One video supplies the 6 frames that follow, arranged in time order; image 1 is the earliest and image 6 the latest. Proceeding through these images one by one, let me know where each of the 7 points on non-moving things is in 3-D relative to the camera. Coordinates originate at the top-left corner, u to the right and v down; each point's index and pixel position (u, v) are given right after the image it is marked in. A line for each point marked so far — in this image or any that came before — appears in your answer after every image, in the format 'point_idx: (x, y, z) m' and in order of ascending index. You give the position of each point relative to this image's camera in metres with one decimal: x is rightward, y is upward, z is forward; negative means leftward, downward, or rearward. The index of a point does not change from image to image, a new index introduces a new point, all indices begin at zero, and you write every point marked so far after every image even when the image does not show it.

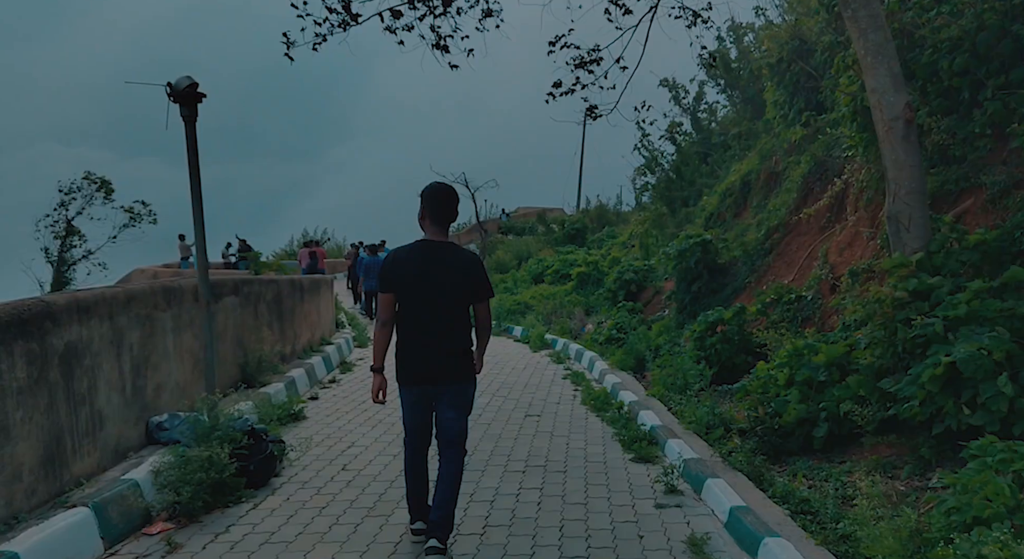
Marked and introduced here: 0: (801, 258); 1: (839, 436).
0: (+3.4, +0.2, +9.2) m
1: (+2.3, -1.1, +5.7) m
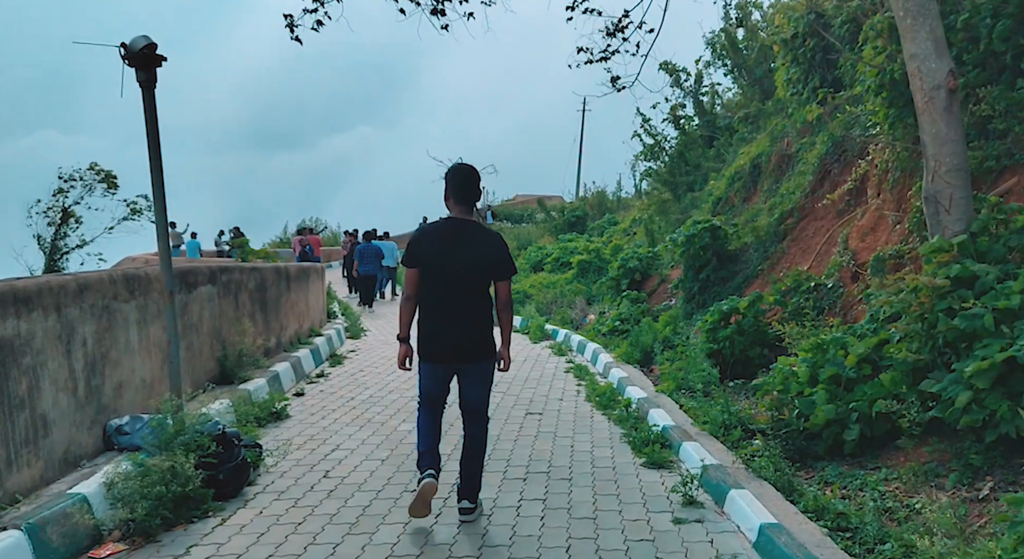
0: (+3.4, +0.4, +8.7) m
1: (+2.3, -1.0, +5.2) m
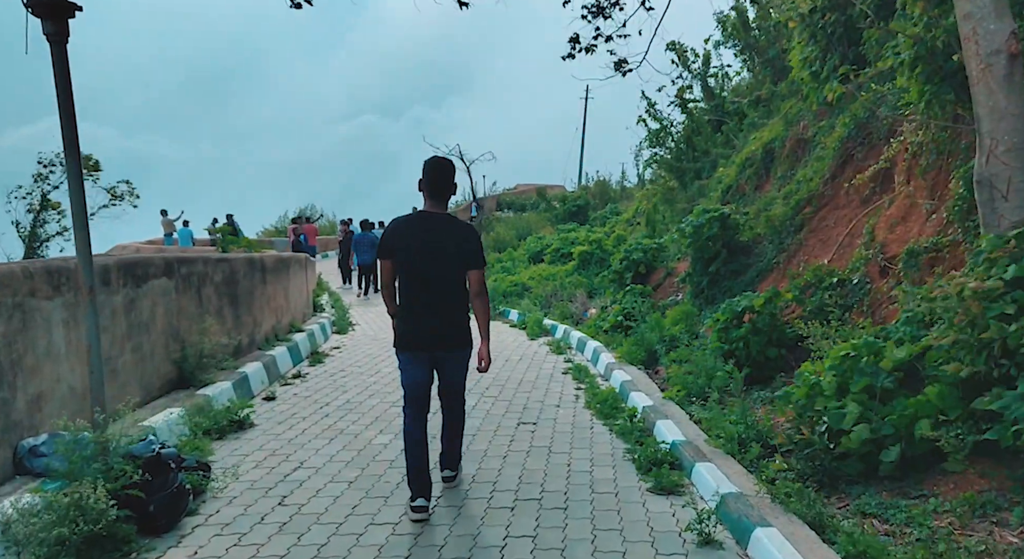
0: (+3.3, +0.4, +8.0) m
1: (+2.2, -1.0, +4.4) m
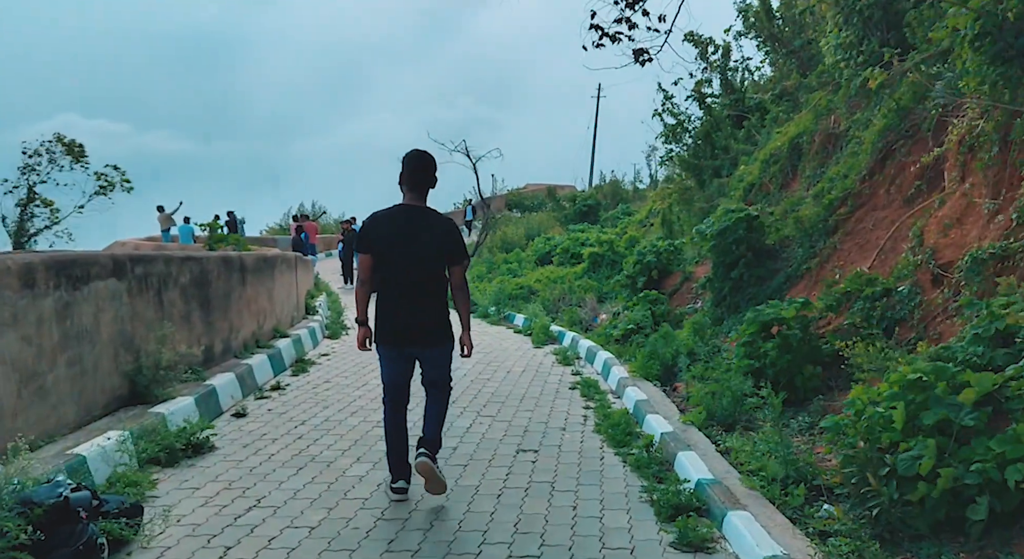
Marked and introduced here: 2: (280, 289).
0: (+3.3, +0.4, +7.1) m
1: (+2.2, -1.1, +3.6) m
2: (-2.8, -0.1, +9.6) m
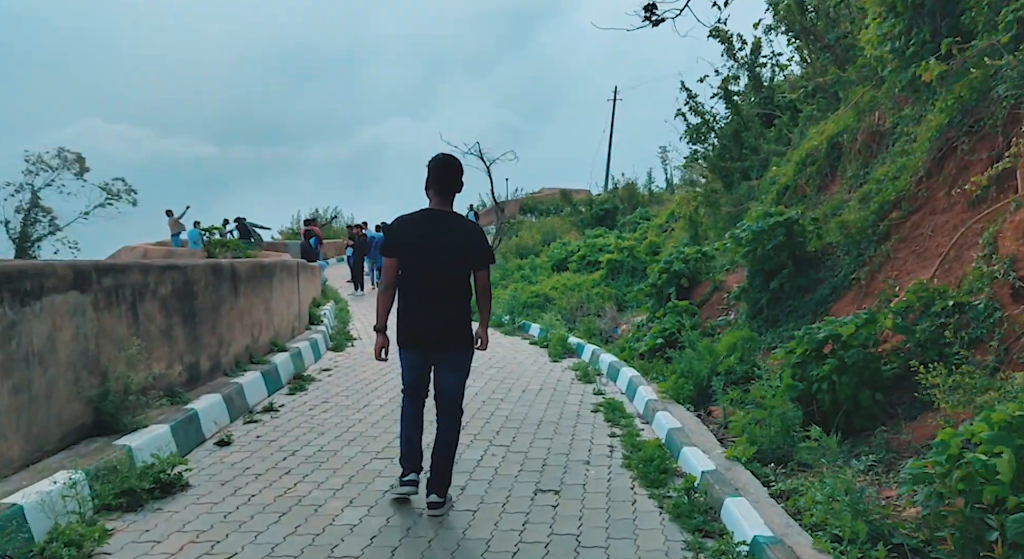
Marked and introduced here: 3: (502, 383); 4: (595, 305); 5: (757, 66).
0: (+3.5, +0.3, +6.4) m
1: (+2.3, -1.2, +2.9) m
2: (-2.6, -0.2, +9.0) m
3: (-0.1, -1.1, +8.3) m
4: (+1.3, -0.4, +12.4) m
5: (+4.2, +3.7, +13.6) m
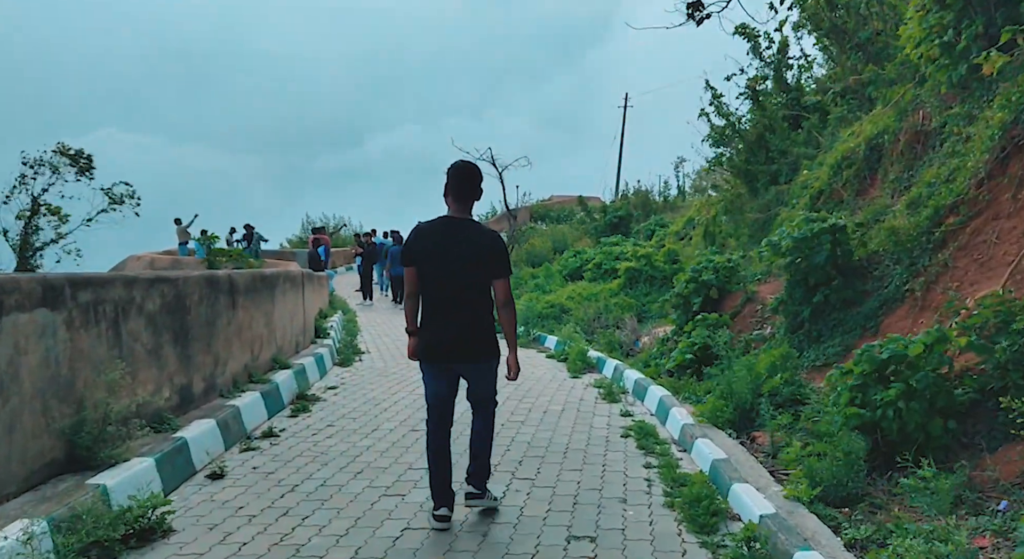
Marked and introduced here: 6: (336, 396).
0: (+3.6, +0.2, +5.7) m
1: (+2.4, -1.2, +2.3) m
2: (-2.4, -0.3, +8.4) m
3: (+0.1, -1.2, +7.7) m
4: (+1.5, -0.5, +11.8) m
5: (+4.4, +3.5, +13.0) m
6: (-1.7, -1.1, +7.8) m
